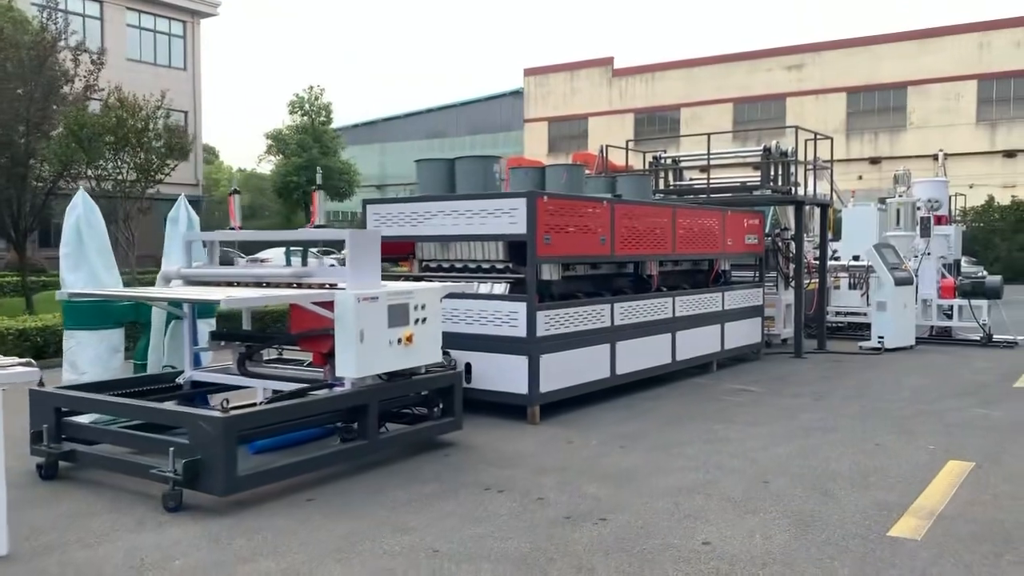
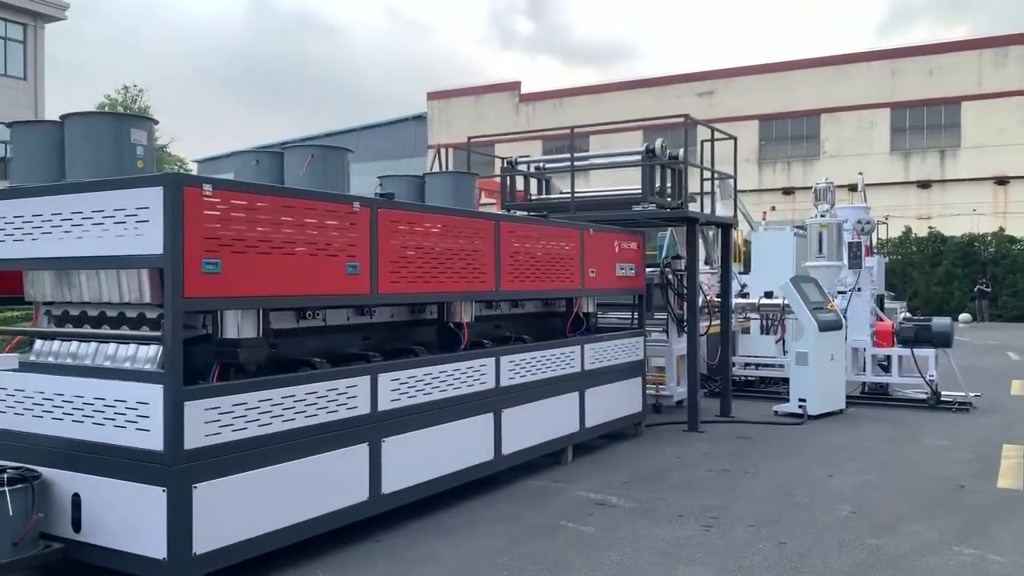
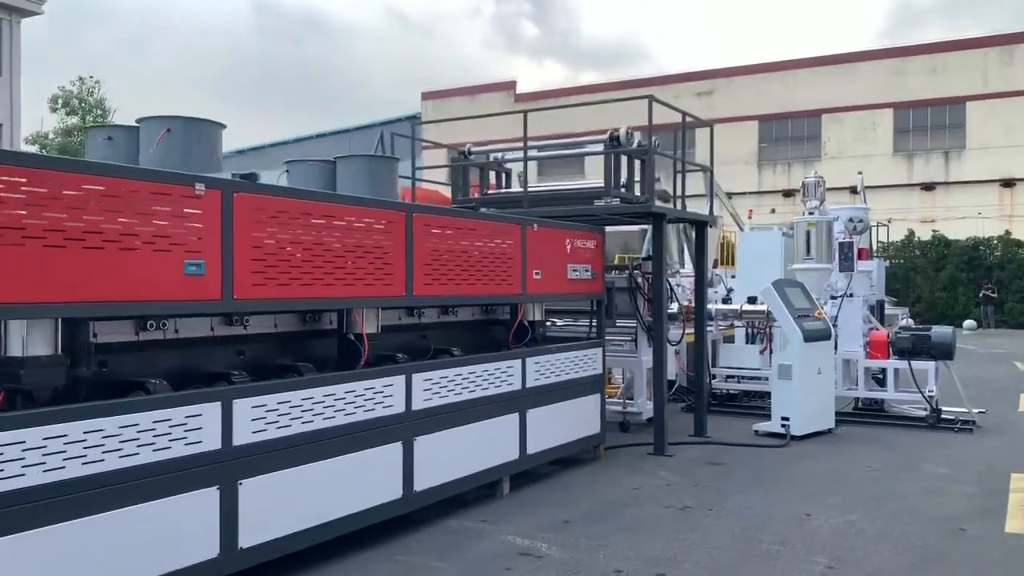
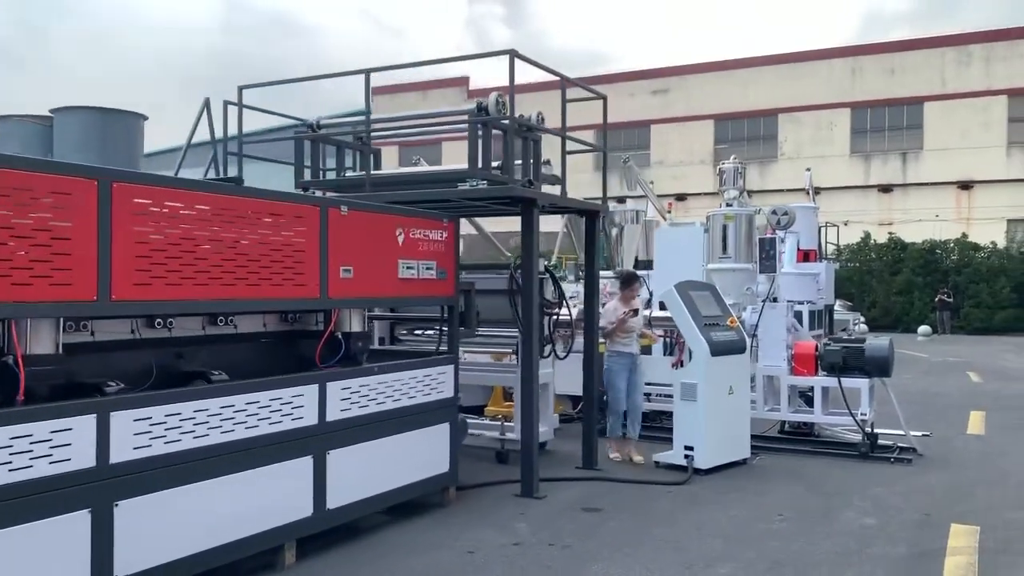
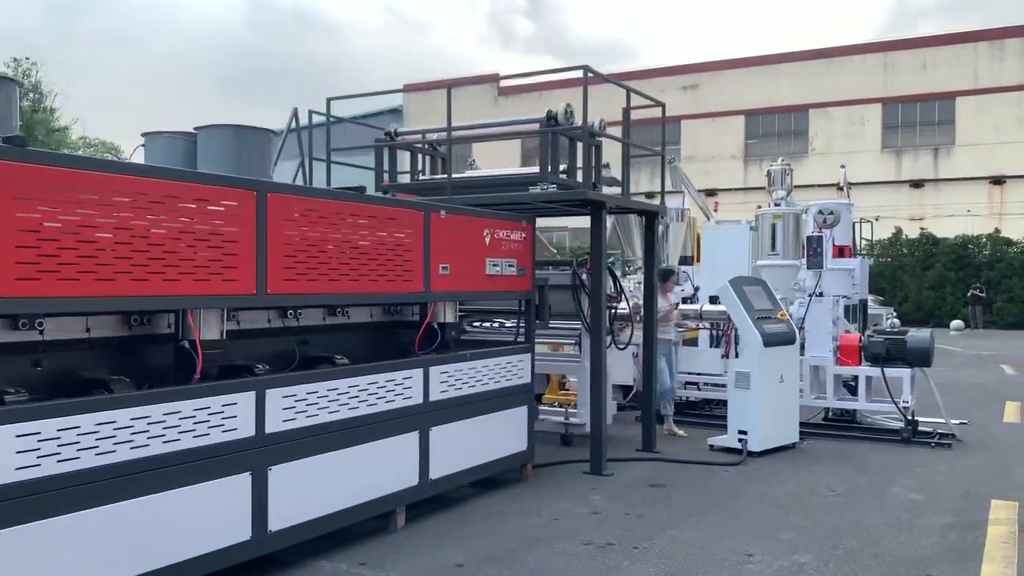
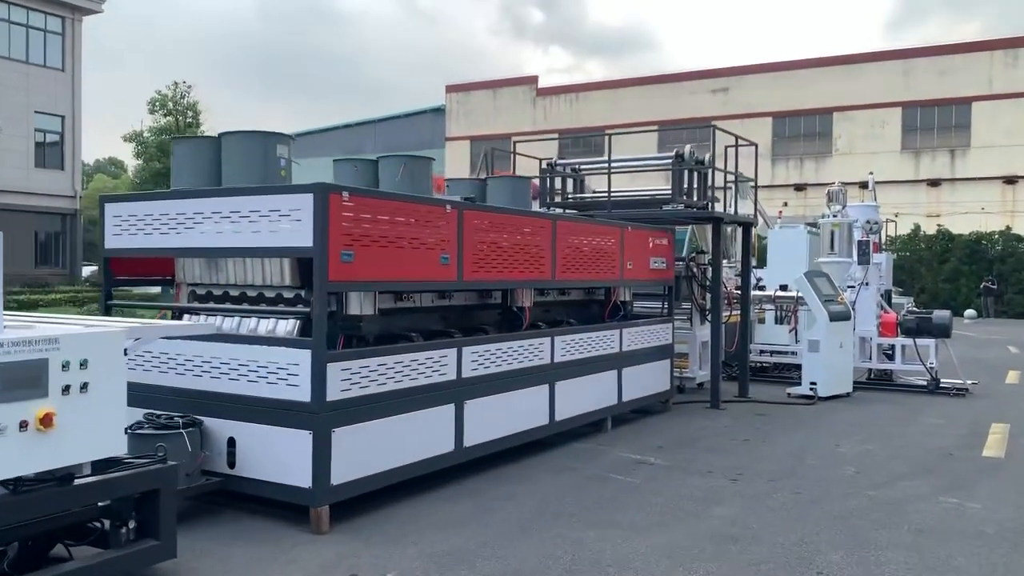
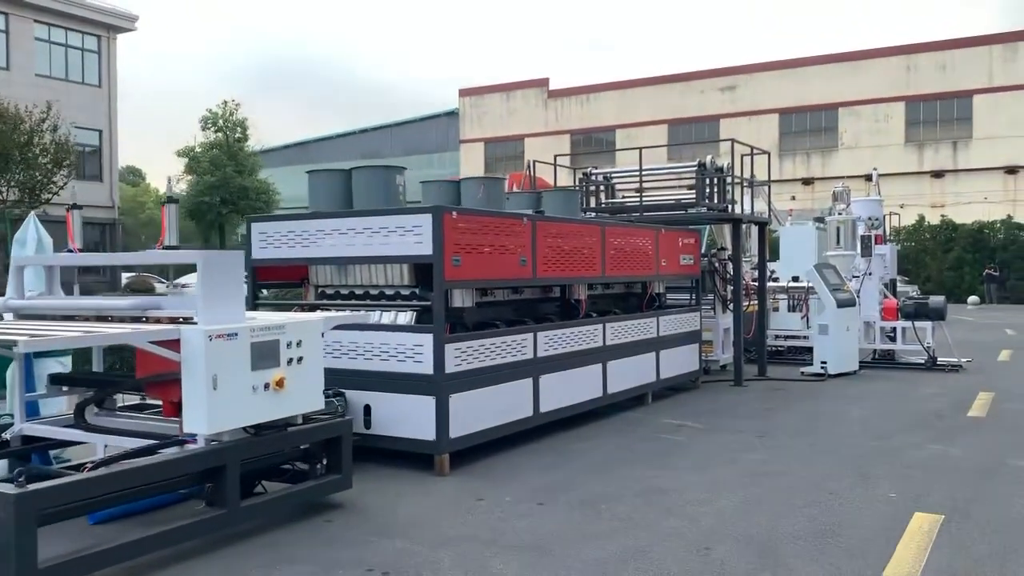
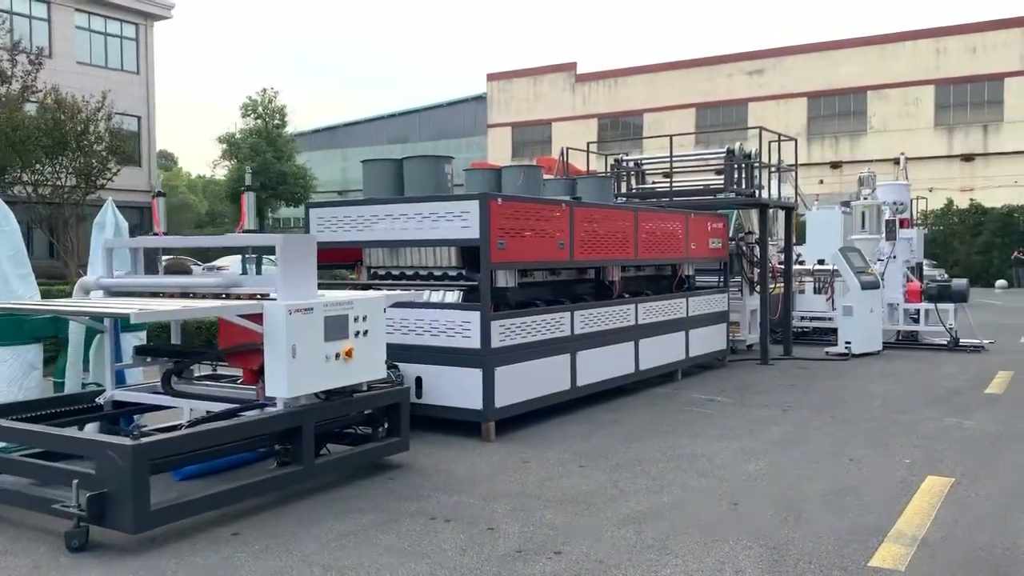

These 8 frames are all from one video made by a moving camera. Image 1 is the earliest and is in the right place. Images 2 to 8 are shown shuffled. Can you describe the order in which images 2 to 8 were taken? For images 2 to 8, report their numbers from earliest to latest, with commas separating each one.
8, 7, 6, 2, 3, 5, 4
